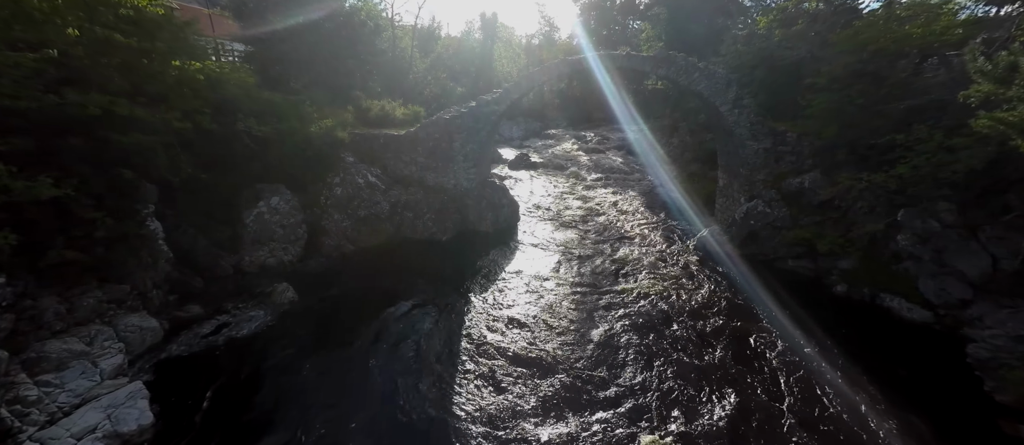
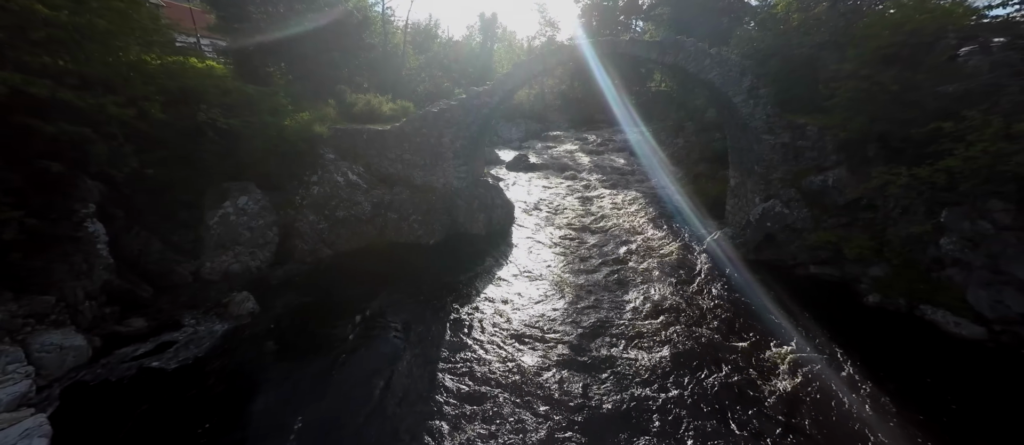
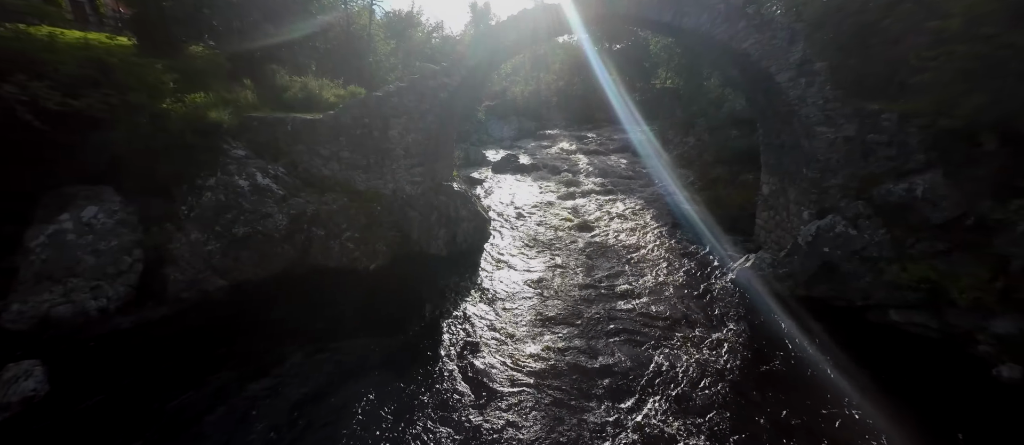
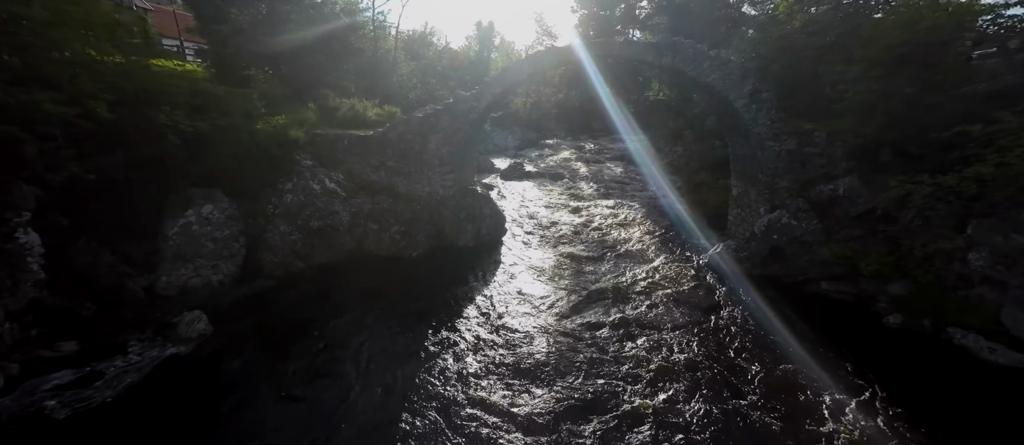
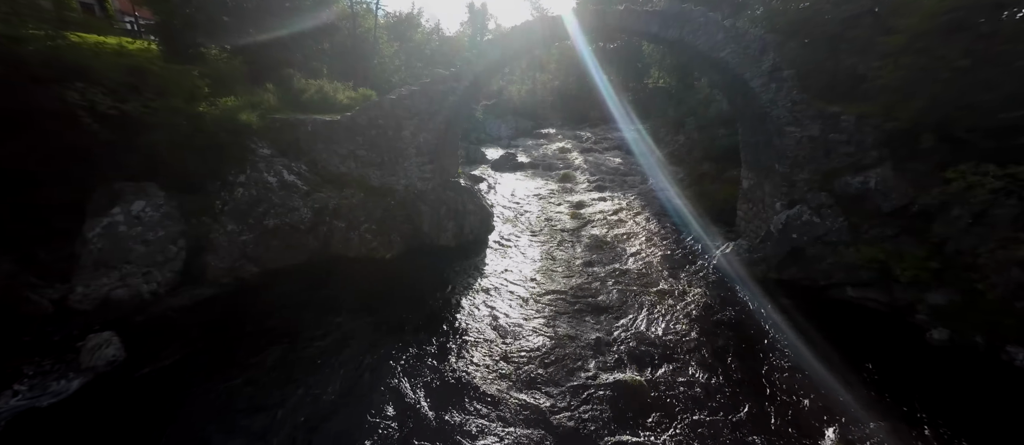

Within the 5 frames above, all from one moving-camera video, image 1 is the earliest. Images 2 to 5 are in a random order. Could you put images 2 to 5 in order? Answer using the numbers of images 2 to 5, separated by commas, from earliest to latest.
2, 4, 5, 3
